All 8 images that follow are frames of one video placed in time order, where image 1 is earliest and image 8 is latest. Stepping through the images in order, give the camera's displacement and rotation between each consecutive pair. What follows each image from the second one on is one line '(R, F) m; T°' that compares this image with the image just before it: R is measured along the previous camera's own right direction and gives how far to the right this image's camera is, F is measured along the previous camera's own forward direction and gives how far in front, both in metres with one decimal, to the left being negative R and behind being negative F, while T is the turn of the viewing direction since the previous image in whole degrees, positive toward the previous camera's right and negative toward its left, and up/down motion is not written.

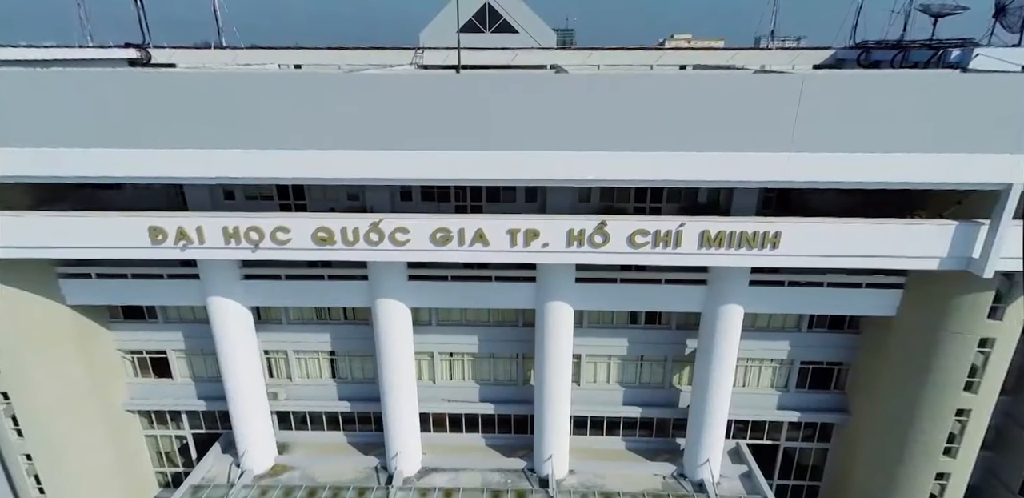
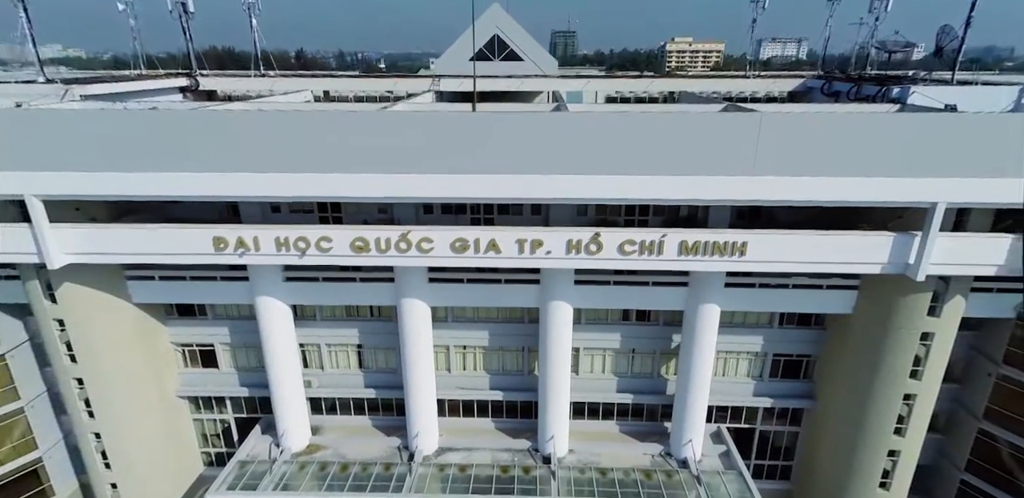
(-0.1, -2.2) m; 0°
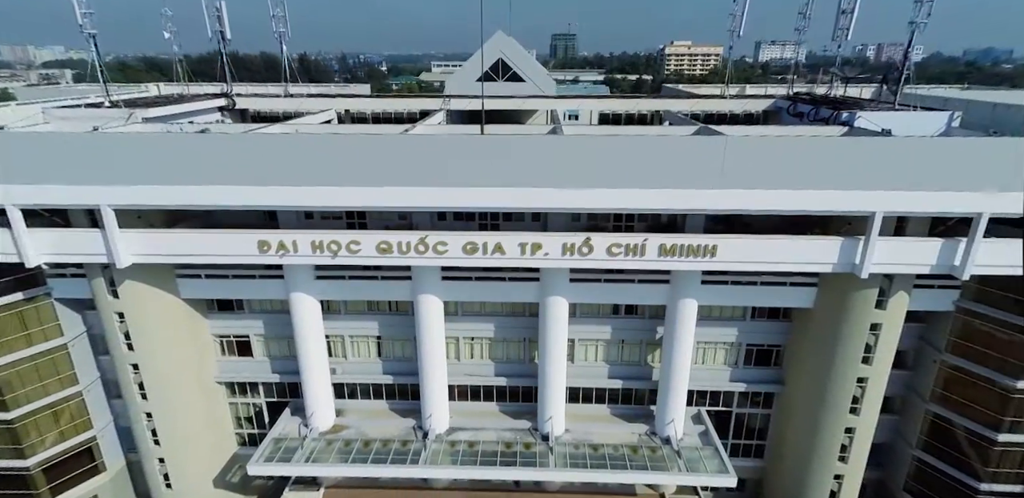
(-0.1, -2.3) m; 0°
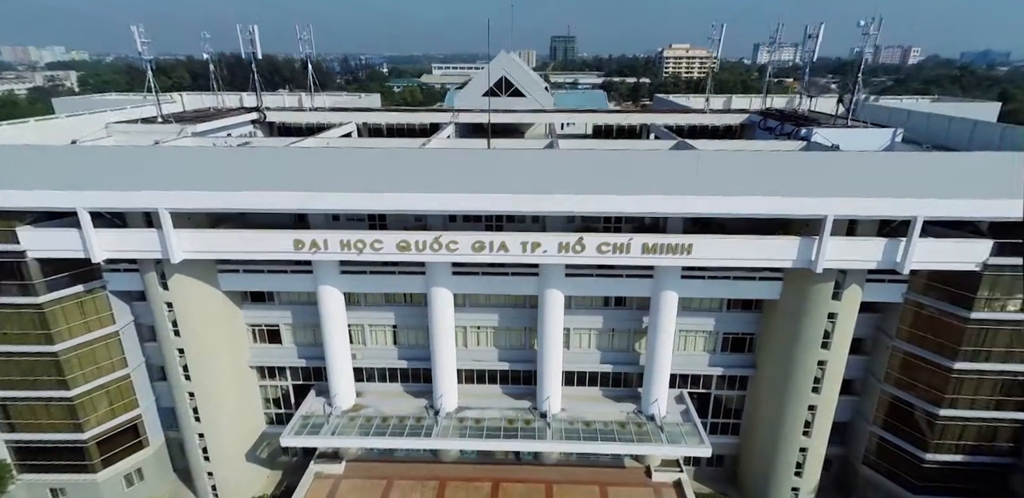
(-0.1, -2.5) m; 0°
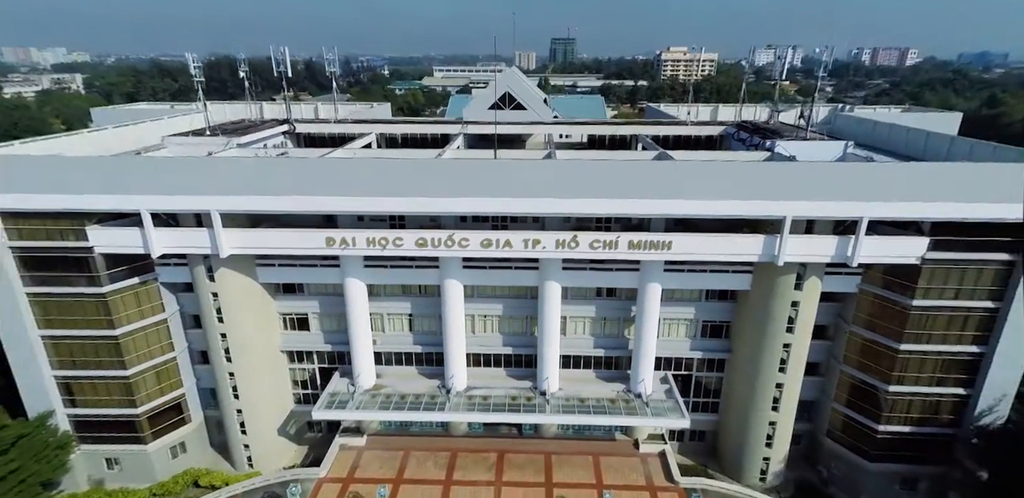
(-0.1, -2.9) m; 0°
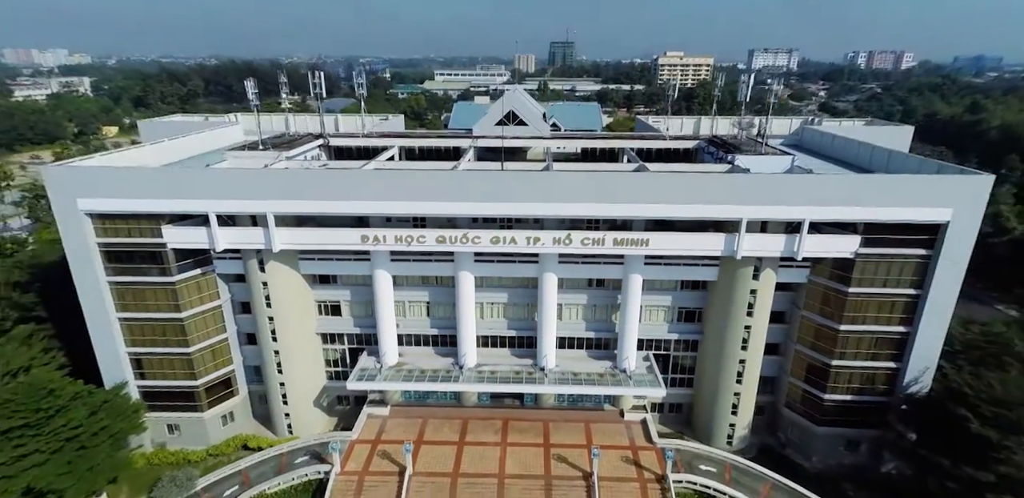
(-0.3, -4.3) m; 0°
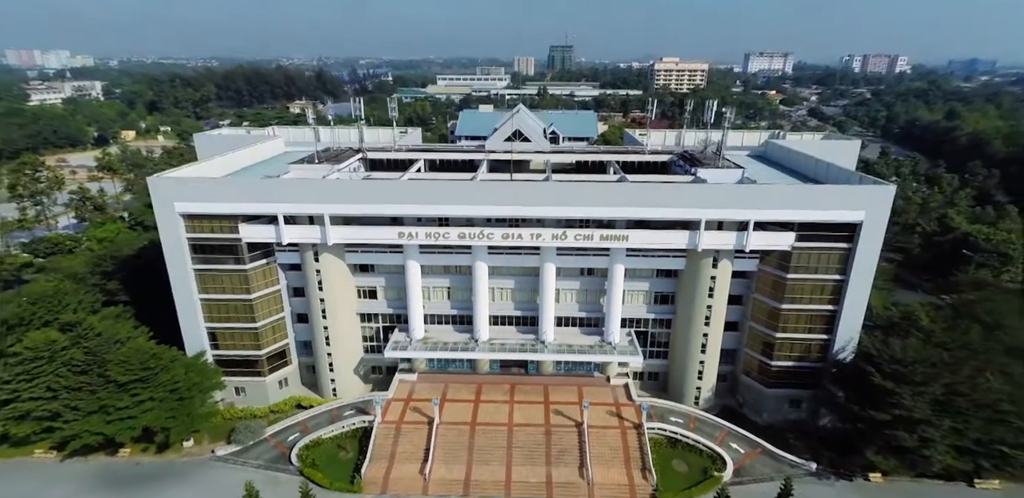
(-0.5, -6.5) m; 0°
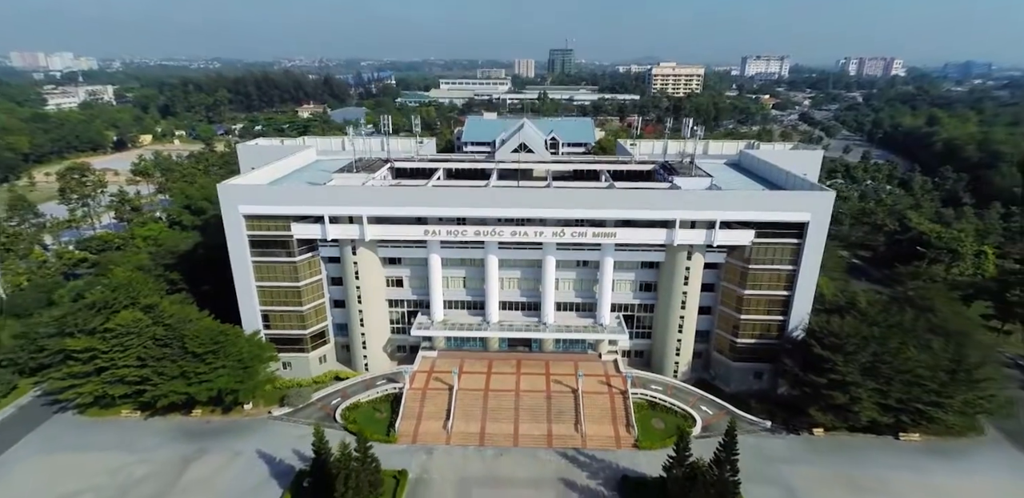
(-0.5, -6.4) m; 0°
